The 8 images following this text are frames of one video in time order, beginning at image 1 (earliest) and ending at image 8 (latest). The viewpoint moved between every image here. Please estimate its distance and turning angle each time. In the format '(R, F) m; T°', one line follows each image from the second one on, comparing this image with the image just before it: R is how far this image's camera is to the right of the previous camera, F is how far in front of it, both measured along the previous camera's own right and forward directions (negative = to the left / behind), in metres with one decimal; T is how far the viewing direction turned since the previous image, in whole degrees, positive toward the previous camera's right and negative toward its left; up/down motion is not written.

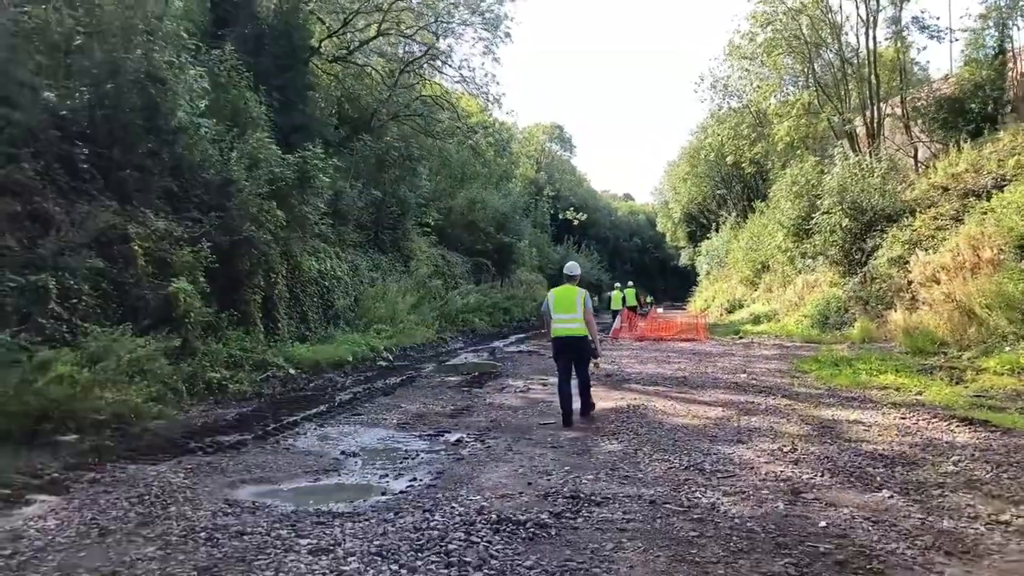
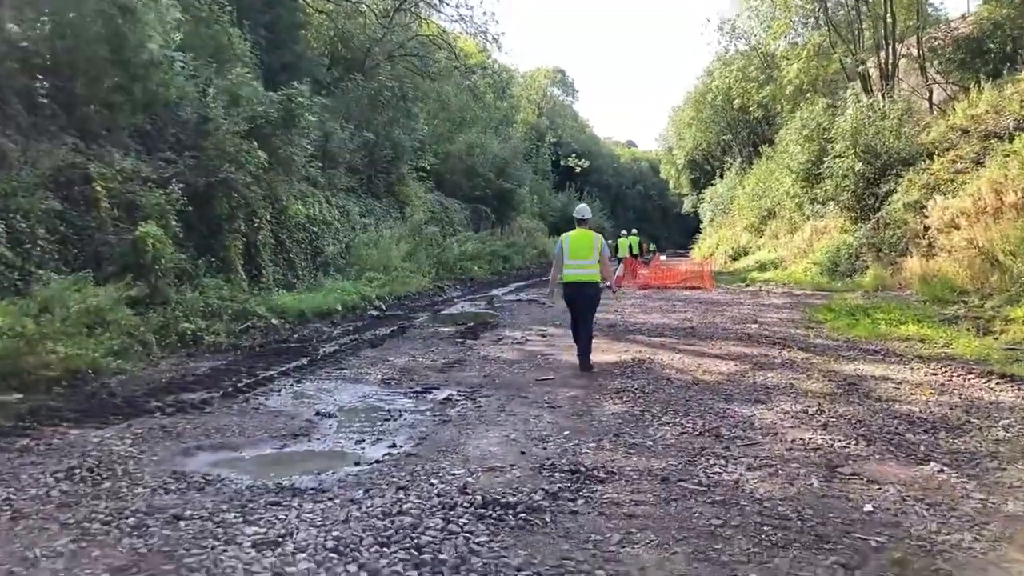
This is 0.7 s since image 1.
(+0.1, +0.9) m; 0°
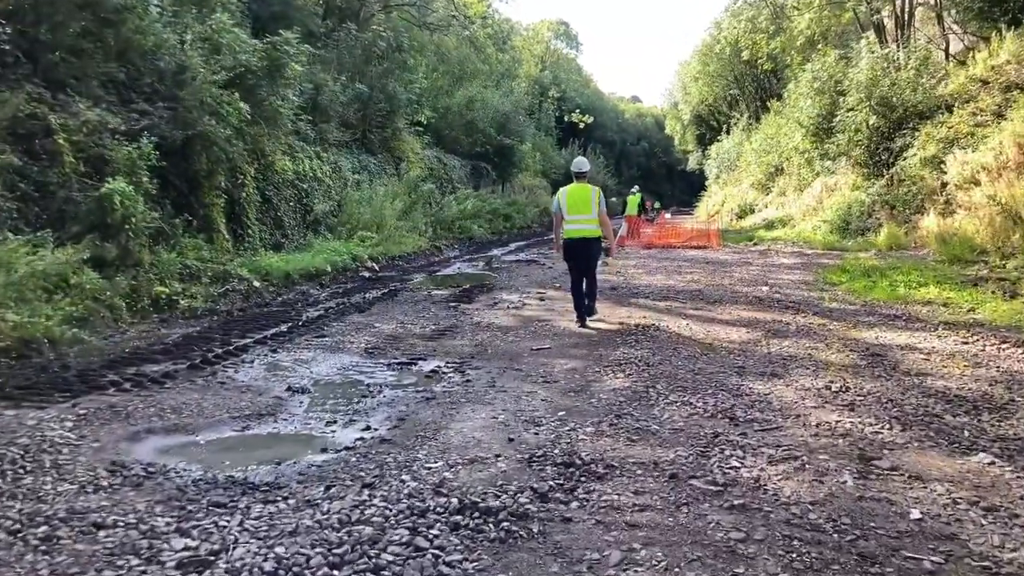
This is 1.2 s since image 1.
(+0.1, +0.7) m; 0°
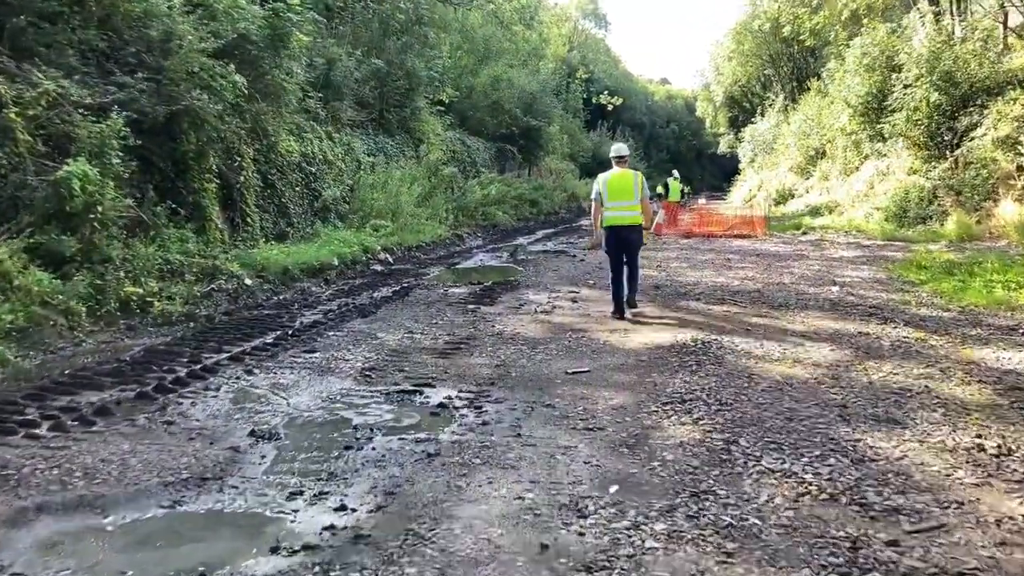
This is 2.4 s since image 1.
(0.0, +1.7) m; -2°
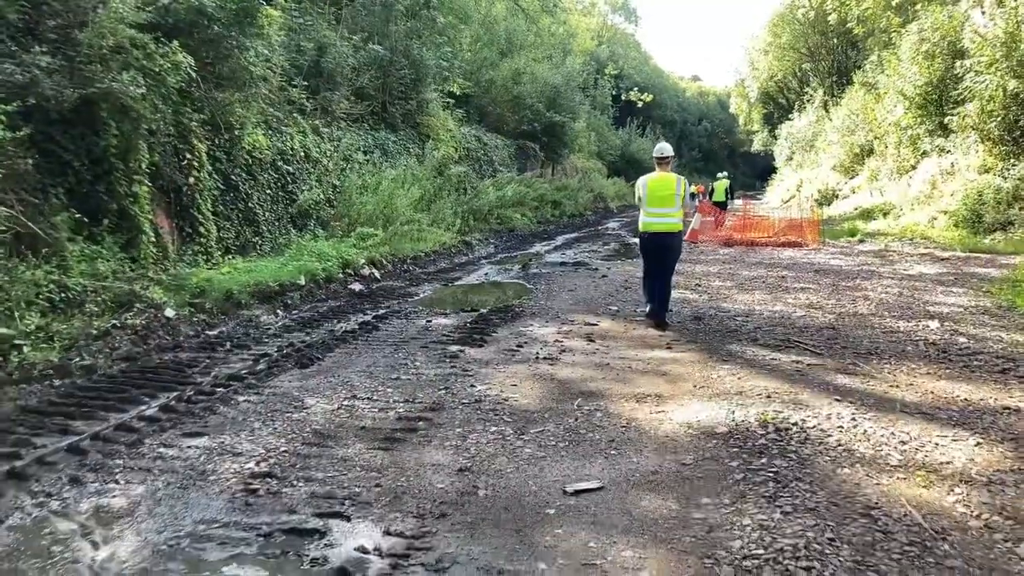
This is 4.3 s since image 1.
(+0.3, +2.5) m; -2°
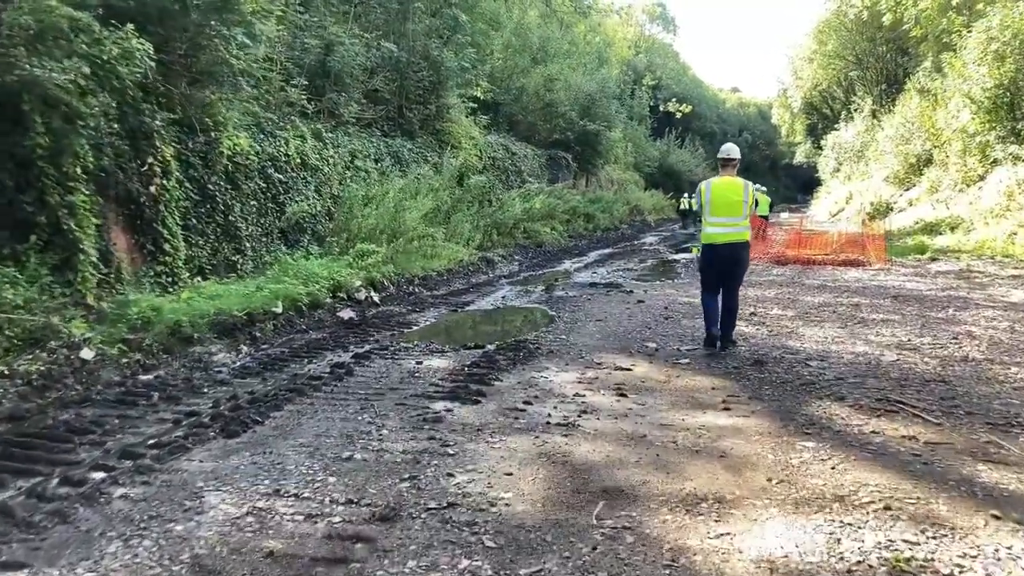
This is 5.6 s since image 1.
(+0.2, +1.9) m; -3°
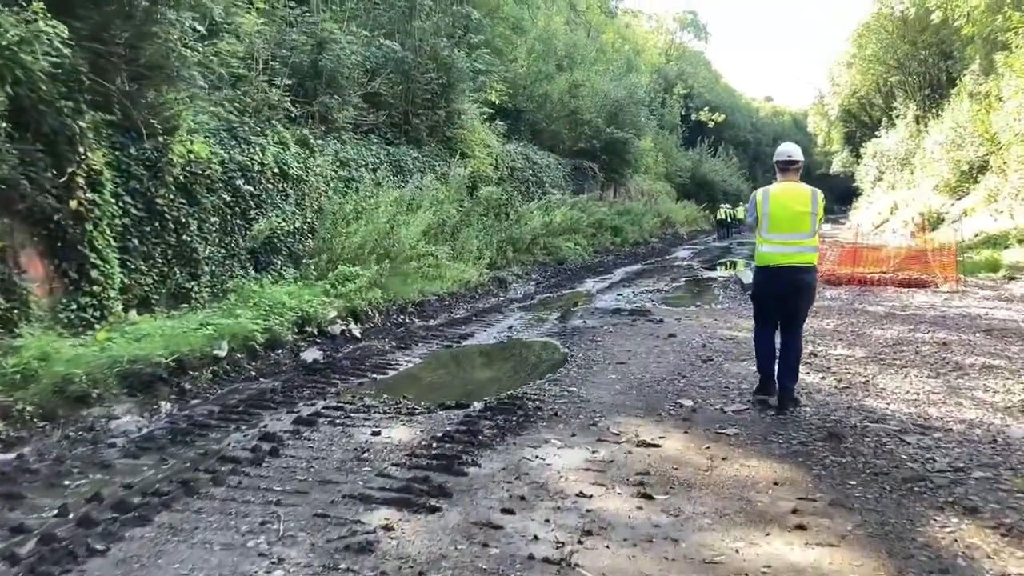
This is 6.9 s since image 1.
(+0.3, +1.9) m; -2°
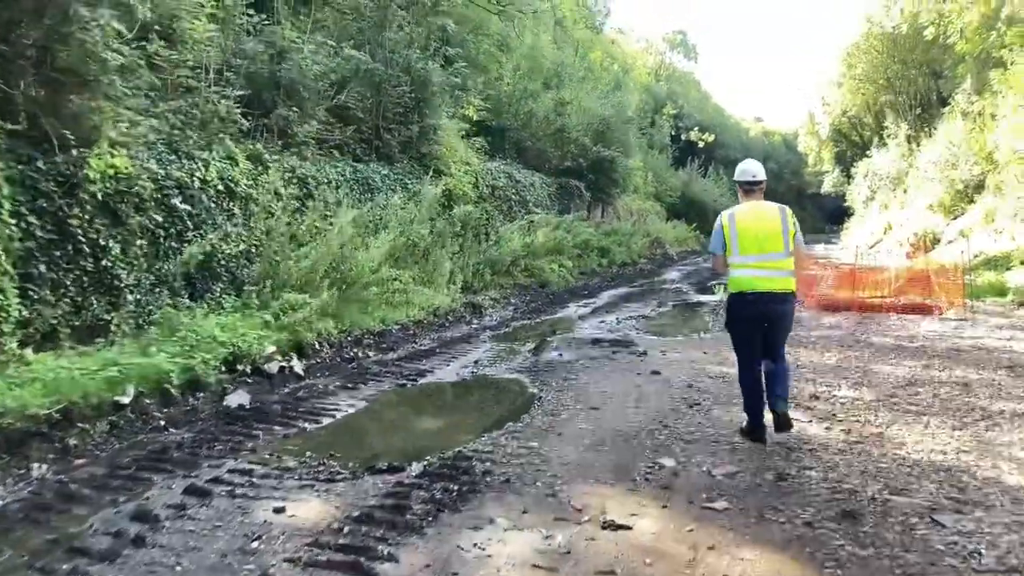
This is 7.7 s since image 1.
(+0.3, +1.1) m; +1°
